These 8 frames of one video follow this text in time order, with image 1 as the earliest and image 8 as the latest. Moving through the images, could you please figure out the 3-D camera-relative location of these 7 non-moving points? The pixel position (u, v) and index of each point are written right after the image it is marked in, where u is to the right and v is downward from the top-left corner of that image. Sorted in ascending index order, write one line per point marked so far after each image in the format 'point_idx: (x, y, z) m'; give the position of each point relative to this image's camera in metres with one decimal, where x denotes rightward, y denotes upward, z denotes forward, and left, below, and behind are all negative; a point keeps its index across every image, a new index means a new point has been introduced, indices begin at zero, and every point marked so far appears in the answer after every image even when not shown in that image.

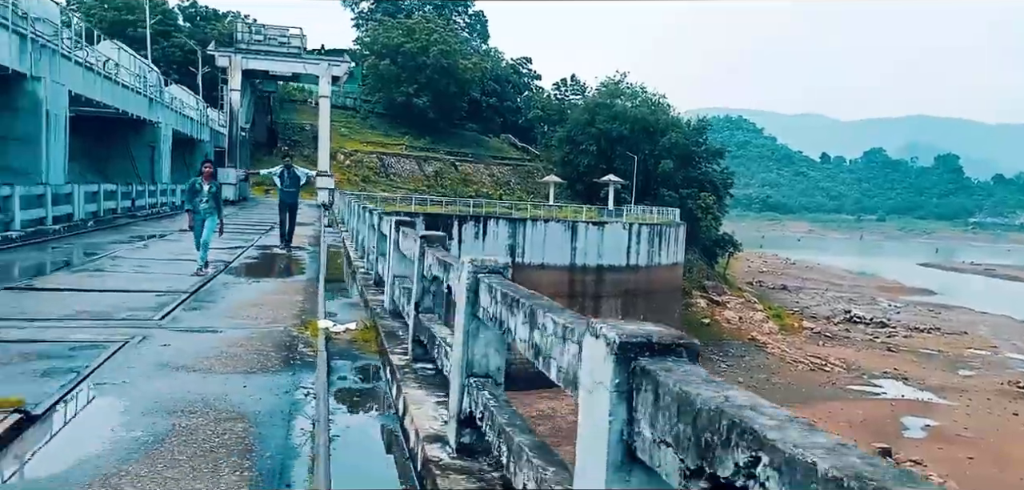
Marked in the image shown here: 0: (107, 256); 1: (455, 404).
0: (-7.1, -0.2, +13.4) m
1: (-0.3, -0.7, +3.4) m
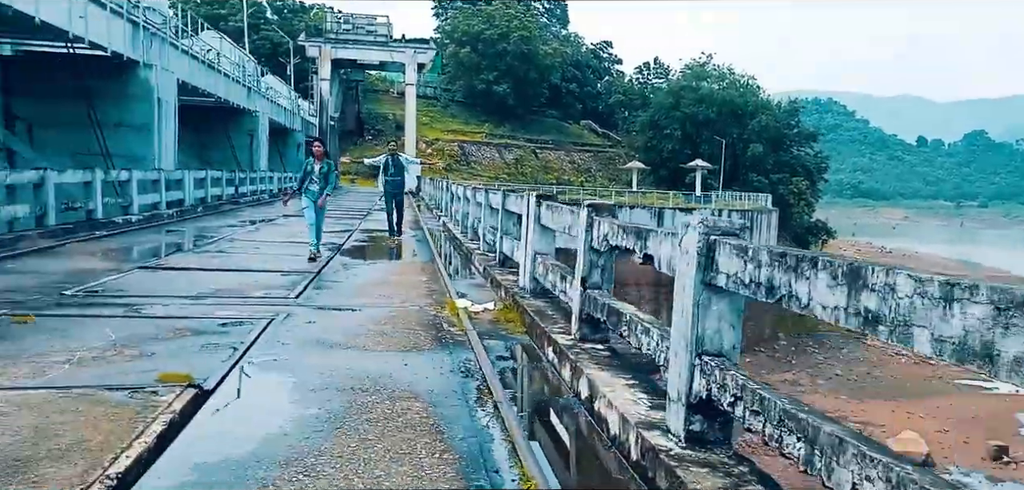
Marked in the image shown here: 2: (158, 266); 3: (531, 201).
0: (-5.2, +0.1, +13.6) m
1: (+0.7, -0.6, +3.0) m
2: (-4.2, -0.3, +9.2) m
3: (+0.2, +0.4, +6.9) m
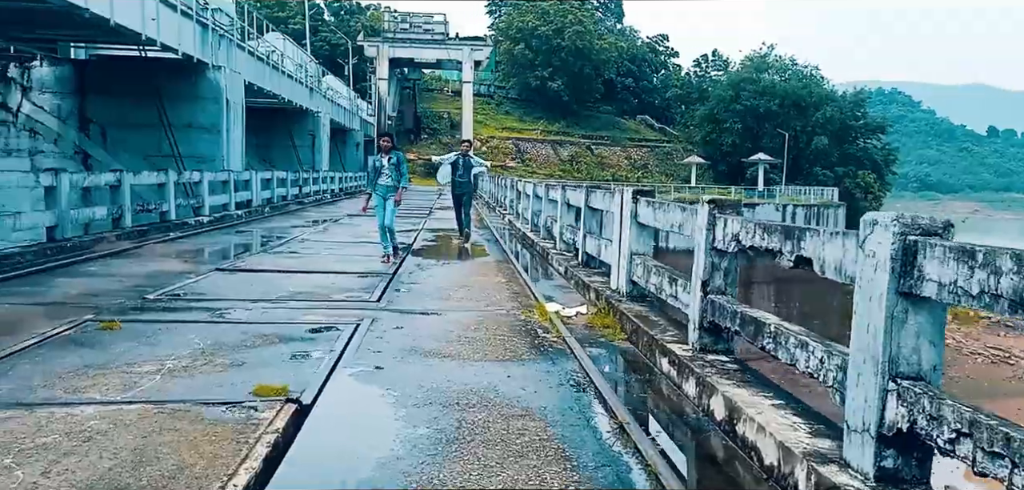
0: (-3.9, +0.1, +13.5) m
1: (+1.2, -0.6, +2.6) m
2: (-3.3, -0.3, +9.1) m
3: (+1.0, +0.4, +6.5) m
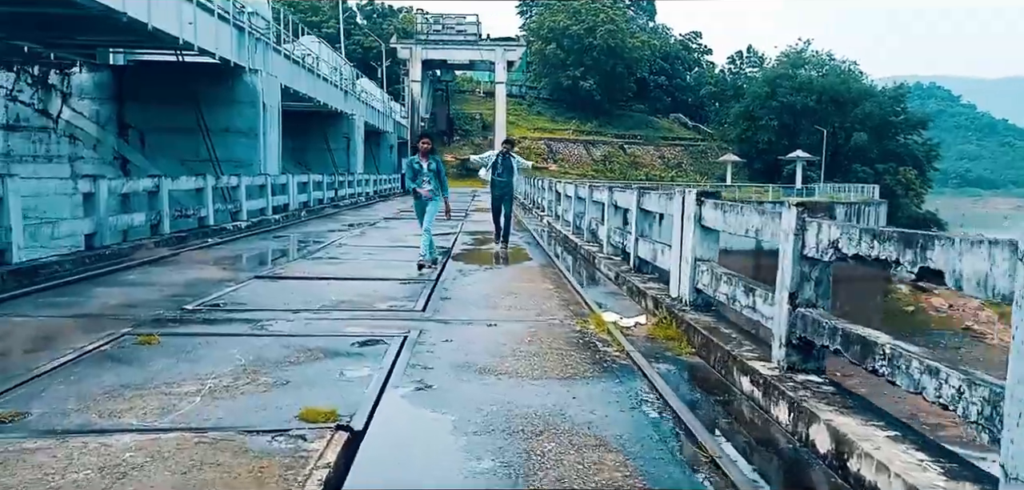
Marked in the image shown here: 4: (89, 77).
0: (-3.2, 0.0, +13.3) m
1: (+1.5, -0.6, +2.1) m
2: (-2.7, -0.3, +8.8) m
3: (+1.4, +0.4, +6.1) m
4: (-9.5, +3.7, +17.1) m
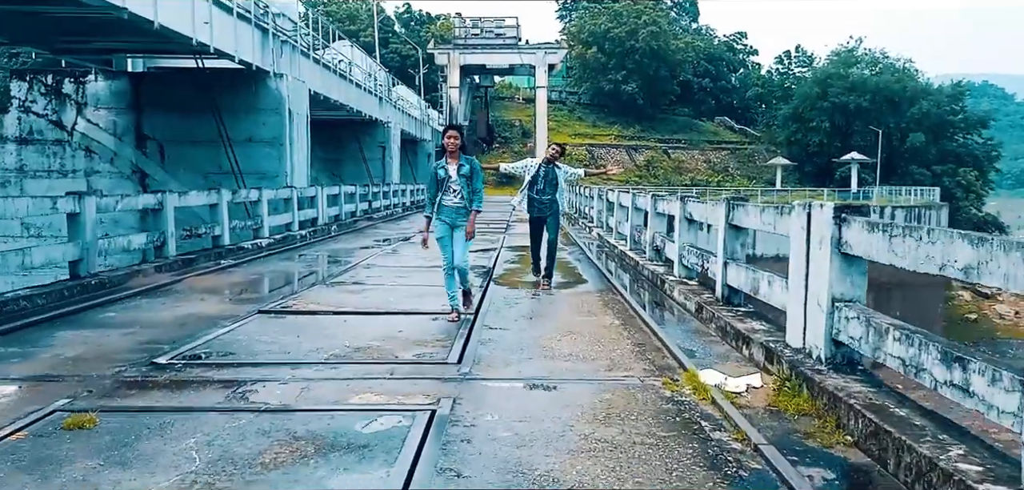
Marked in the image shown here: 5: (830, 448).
0: (-2.4, -0.3, +11.9) m
1: (+1.6, -0.8, +0.5) m
2: (-2.2, -0.6, +7.4) m
3: (+1.8, +0.2, +4.4) m
4: (-8.5, +3.3, +16.1) m
5: (+1.4, -0.9, +3.5) m
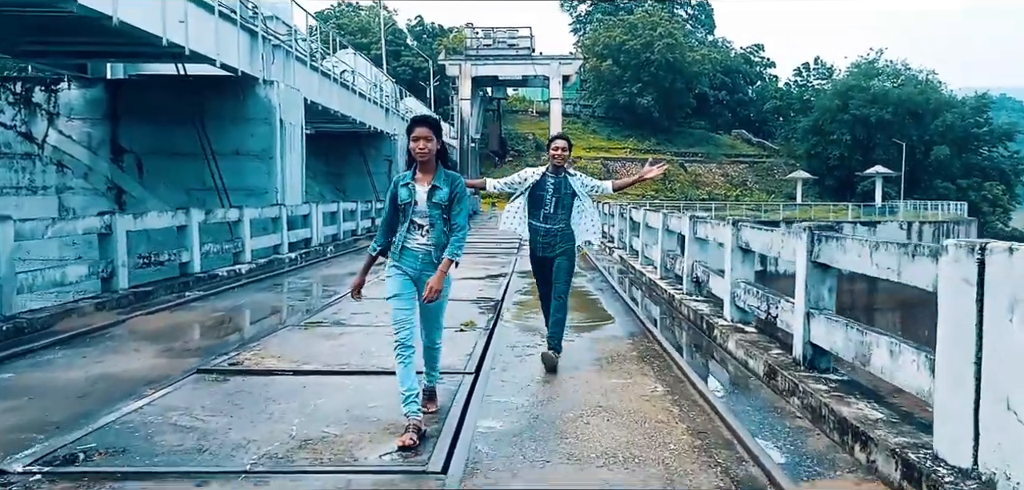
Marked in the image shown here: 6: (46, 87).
0: (-2.2, -0.7, +10.4) m
1: (+1.6, -0.9, -1.1) m
2: (-2.1, -0.9, +5.9) m
3: (+1.8, -0.1, +2.8) m
4: (-8.3, +2.9, +14.7) m
5: (+1.5, -1.1, +1.8) m
6: (-9.0, +3.1, +14.9) m
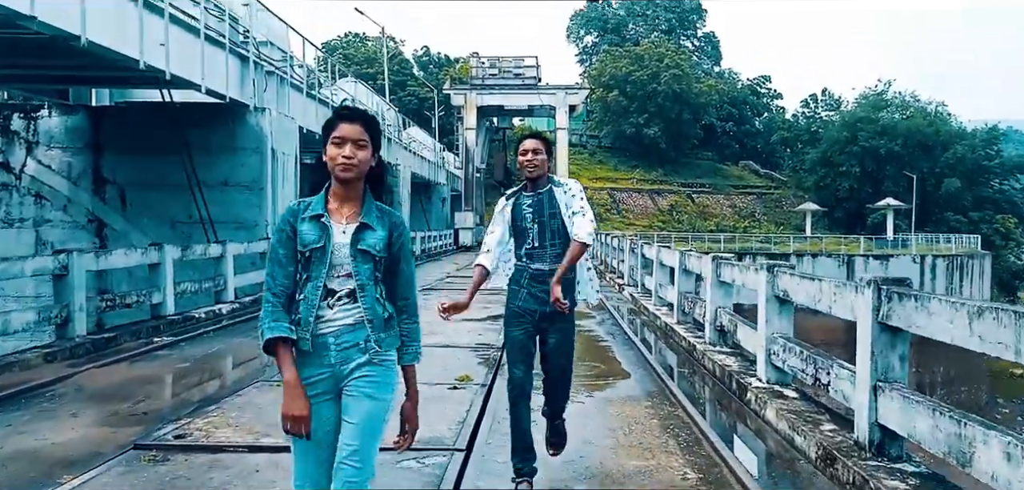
0: (-2.2, -1.2, +9.5) m
1: (+1.6, -1.0, -2.1) m
2: (-2.1, -1.2, +5.0) m
3: (+1.8, -0.3, +1.9) m
4: (-8.2, +2.2, +14.0) m
5: (+1.4, -1.3, +0.9) m
6: (-9.0, +2.4, +14.2) m
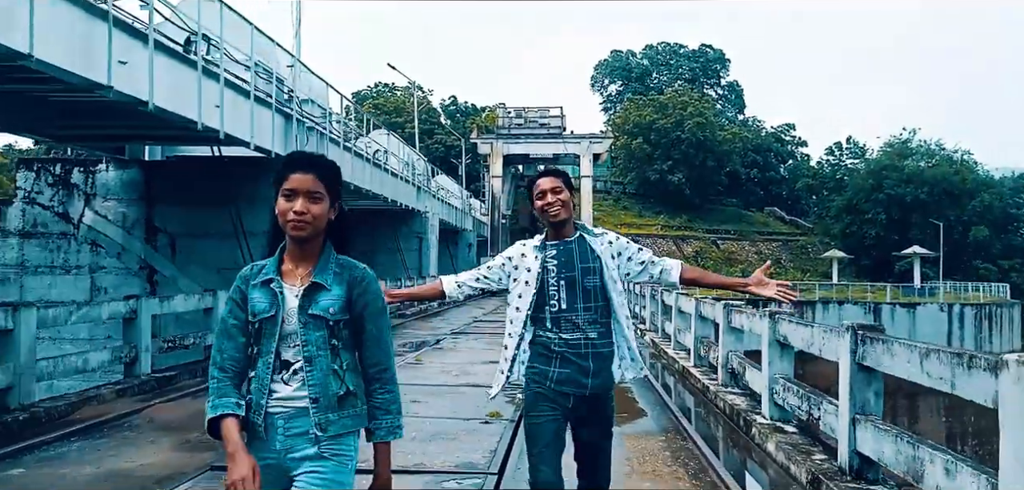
0: (-1.9, -1.8, +10.2) m
1: (+1.5, -1.0, -1.4) m
2: (-1.9, -1.6, +5.7) m
3: (+1.9, -0.5, +2.6) m
4: (-7.7, +1.4, +15.1) m
5: (+1.5, -1.4, +1.5) m
6: (-8.4, +1.5, +15.4) m
